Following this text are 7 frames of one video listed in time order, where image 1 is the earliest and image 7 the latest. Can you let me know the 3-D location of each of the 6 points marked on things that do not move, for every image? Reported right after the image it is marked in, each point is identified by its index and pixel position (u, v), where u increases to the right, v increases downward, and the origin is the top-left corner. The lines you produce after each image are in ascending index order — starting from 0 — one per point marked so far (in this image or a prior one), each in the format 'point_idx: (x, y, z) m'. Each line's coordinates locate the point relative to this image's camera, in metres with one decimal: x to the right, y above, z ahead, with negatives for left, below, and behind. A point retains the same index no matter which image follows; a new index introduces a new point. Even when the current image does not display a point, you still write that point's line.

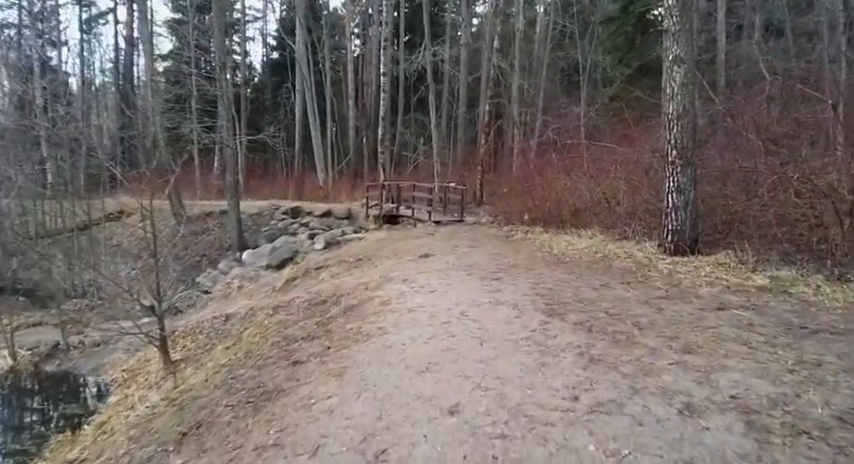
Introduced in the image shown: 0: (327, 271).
0: (-1.9, -0.8, +8.7) m
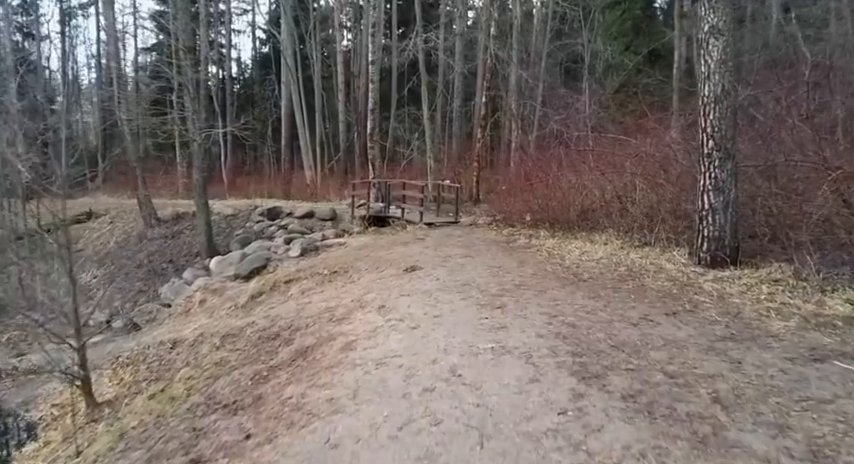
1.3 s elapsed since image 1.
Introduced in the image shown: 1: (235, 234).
0: (-2.1, -0.9, +7.4) m
1: (-5.3, -0.1, +12.8) m
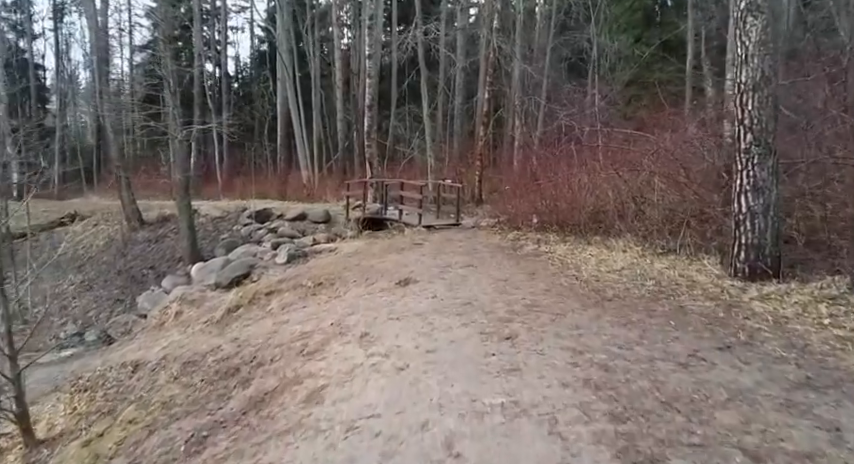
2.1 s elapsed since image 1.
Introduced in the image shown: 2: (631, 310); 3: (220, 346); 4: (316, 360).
0: (-2.1, -1.0, +6.6) m
1: (-5.4, -0.2, +12.0) m
2: (+1.7, -0.7, +3.9) m
3: (-2.2, -1.2, +5.0) m
4: (-0.8, -0.9, +3.4) m
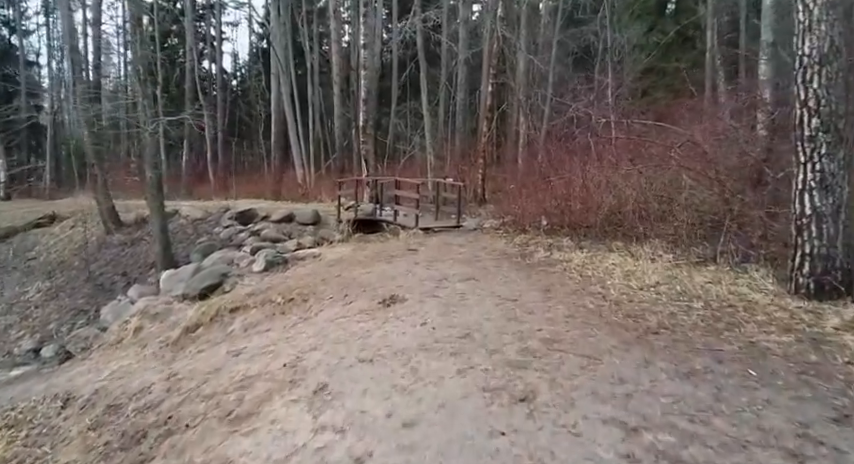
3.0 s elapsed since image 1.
0: (-2.2, -1.1, +5.5) m
1: (-5.4, -0.2, +11.0) m
2: (+1.6, -0.7, +2.9) m
3: (-2.3, -1.3, +4.0) m
4: (-0.9, -1.0, +2.4) m
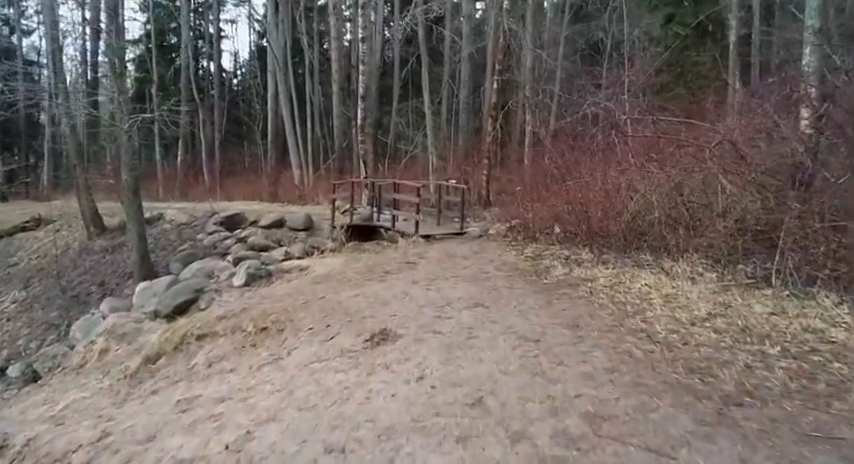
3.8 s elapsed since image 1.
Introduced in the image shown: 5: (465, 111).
0: (-2.2, -1.2, +4.7) m
1: (-5.4, -0.4, +10.1) m
2: (+1.6, -0.9, +2.0) m
3: (-2.3, -1.5, +3.1) m
4: (-0.9, -1.2, +1.5) m
5: (+1.5, +4.9, +18.5) m
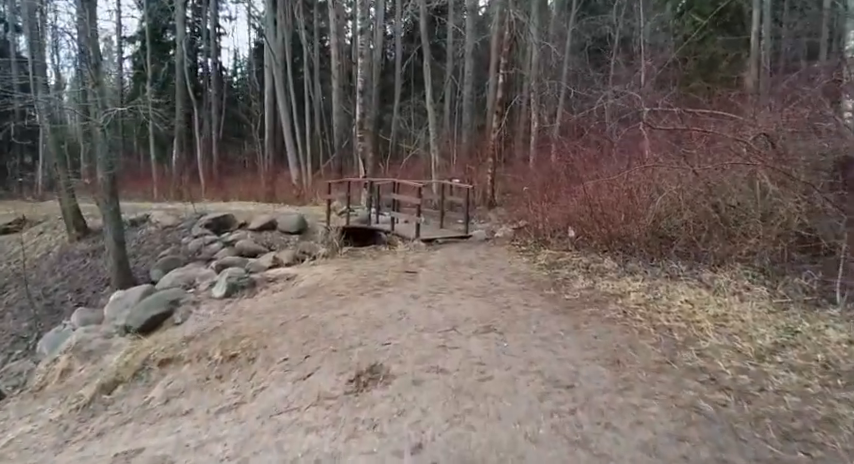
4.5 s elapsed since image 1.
0: (-2.2, -1.3, +3.9) m
1: (-5.3, -0.4, +9.4) m
2: (+1.6, -1.0, +1.2) m
3: (-2.3, -1.5, +2.4) m
4: (-1.0, -1.2, +0.8) m
5: (+1.6, +4.8, +17.8) m
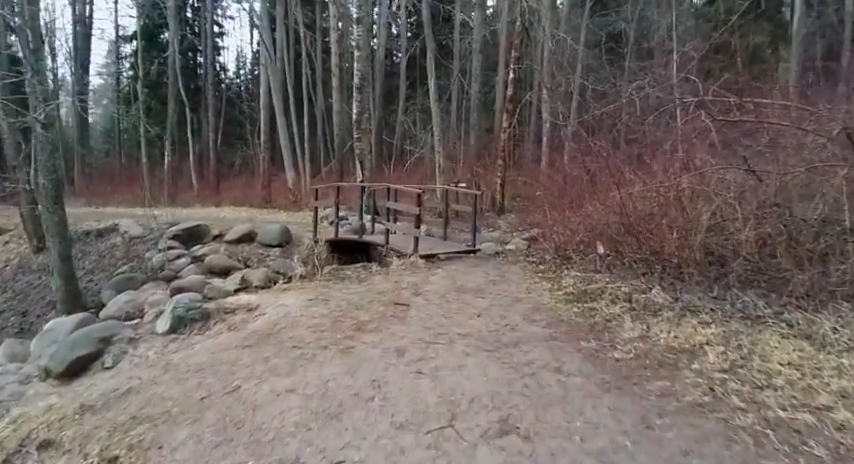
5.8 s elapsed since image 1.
0: (-2.3, -1.5, +2.7) m
1: (-5.3, -0.7, +8.2) m
2: (+1.5, -1.2, -0.1) m
3: (-2.5, -1.7, +1.1) m
4: (-1.1, -1.4, -0.5) m
5: (+1.7, +4.6, +16.5) m
